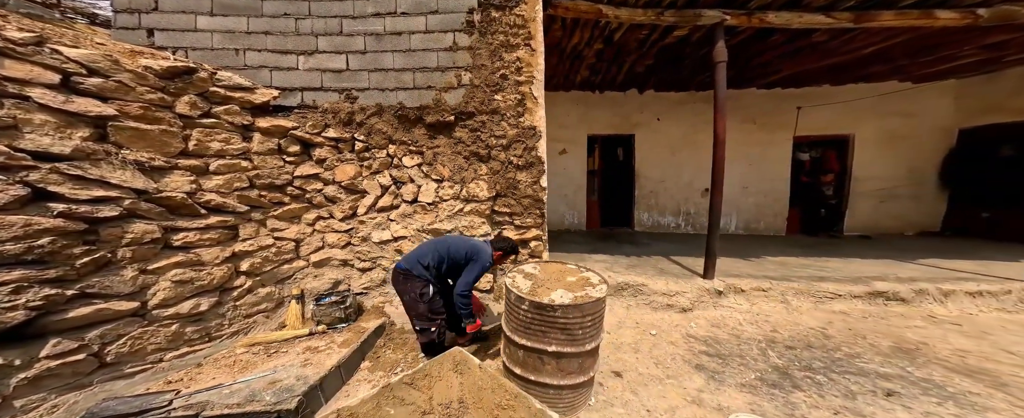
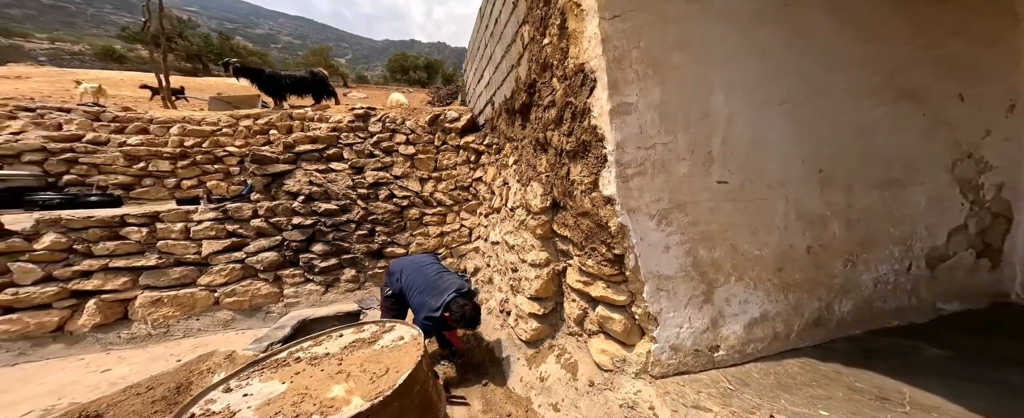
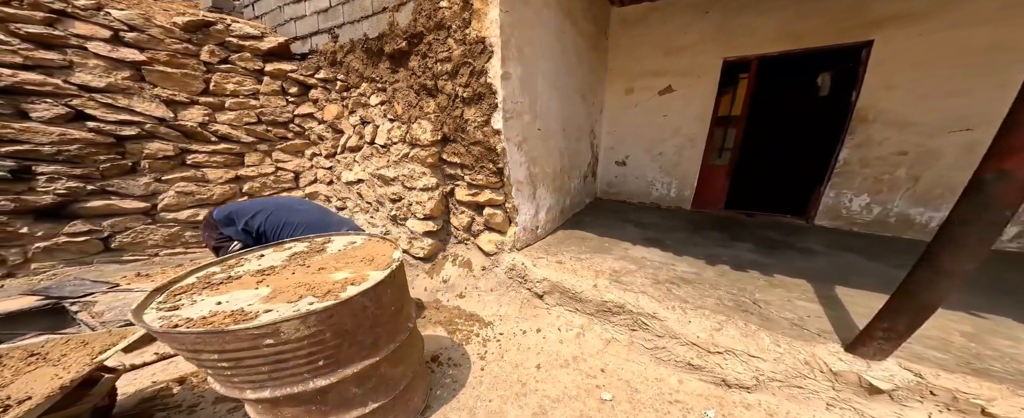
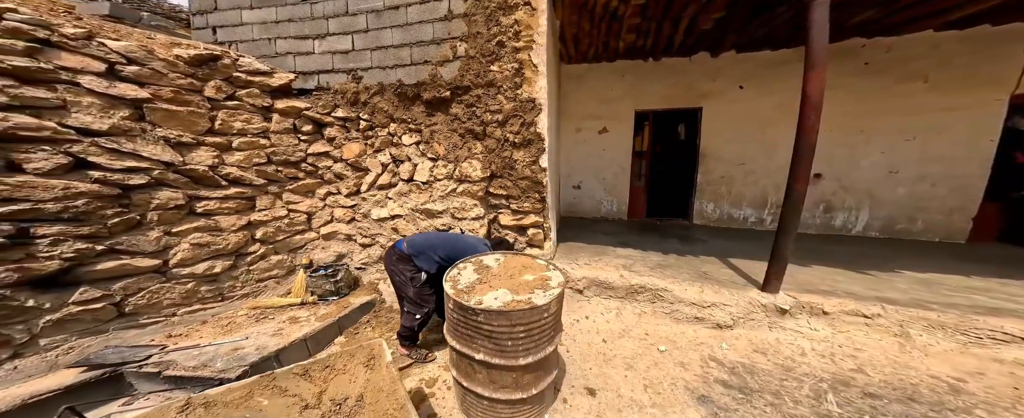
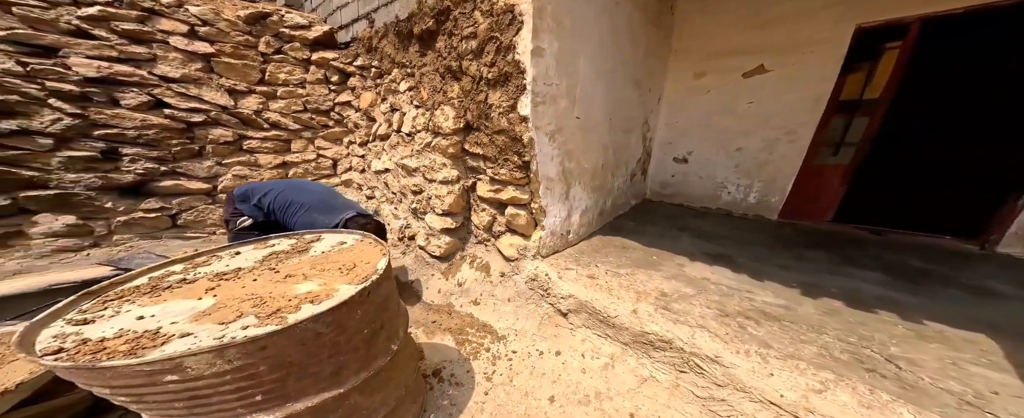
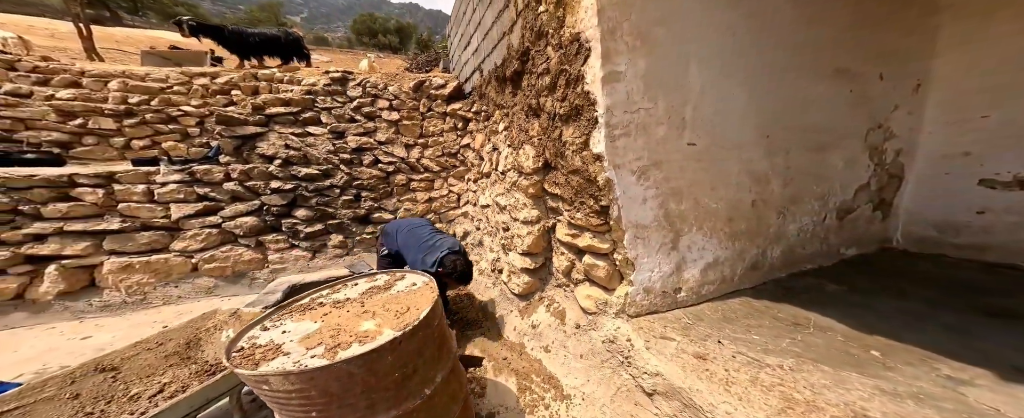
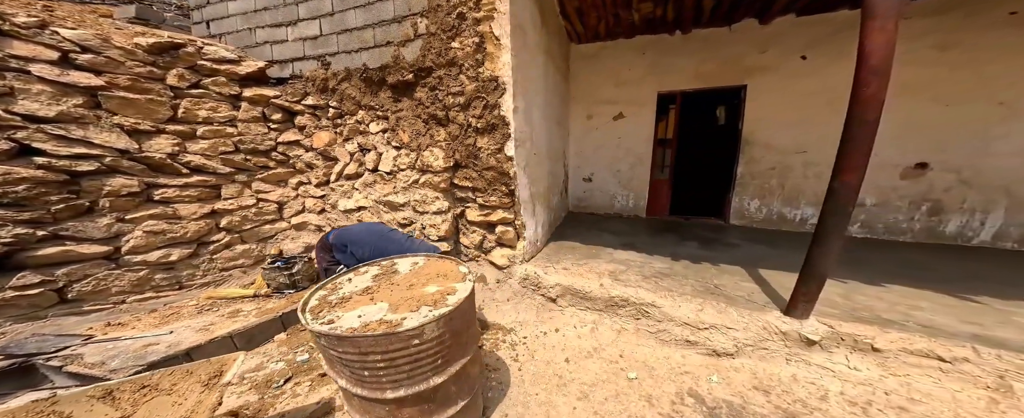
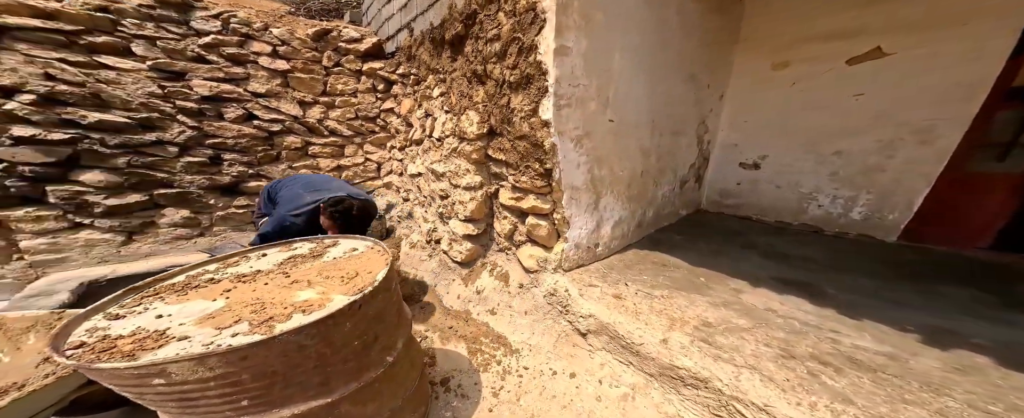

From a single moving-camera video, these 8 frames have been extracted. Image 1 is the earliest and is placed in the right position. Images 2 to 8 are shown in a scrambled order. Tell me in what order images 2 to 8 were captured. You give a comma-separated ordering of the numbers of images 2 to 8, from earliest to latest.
4, 7, 3, 5, 8, 6, 2
